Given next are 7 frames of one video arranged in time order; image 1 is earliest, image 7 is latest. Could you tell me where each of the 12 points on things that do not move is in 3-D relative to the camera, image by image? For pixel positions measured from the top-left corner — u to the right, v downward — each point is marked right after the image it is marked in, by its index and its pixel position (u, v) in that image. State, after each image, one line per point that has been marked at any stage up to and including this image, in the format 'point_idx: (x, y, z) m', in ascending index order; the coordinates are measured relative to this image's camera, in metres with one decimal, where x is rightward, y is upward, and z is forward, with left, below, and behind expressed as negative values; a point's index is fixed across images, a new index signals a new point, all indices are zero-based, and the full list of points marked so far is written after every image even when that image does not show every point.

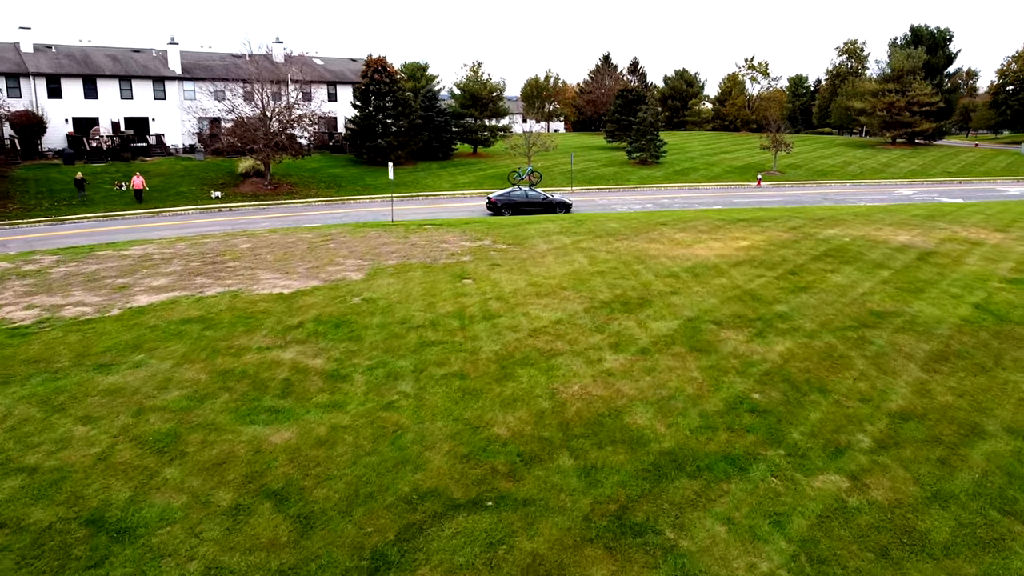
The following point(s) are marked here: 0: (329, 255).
0: (-3.9, +0.7, +17.4) m
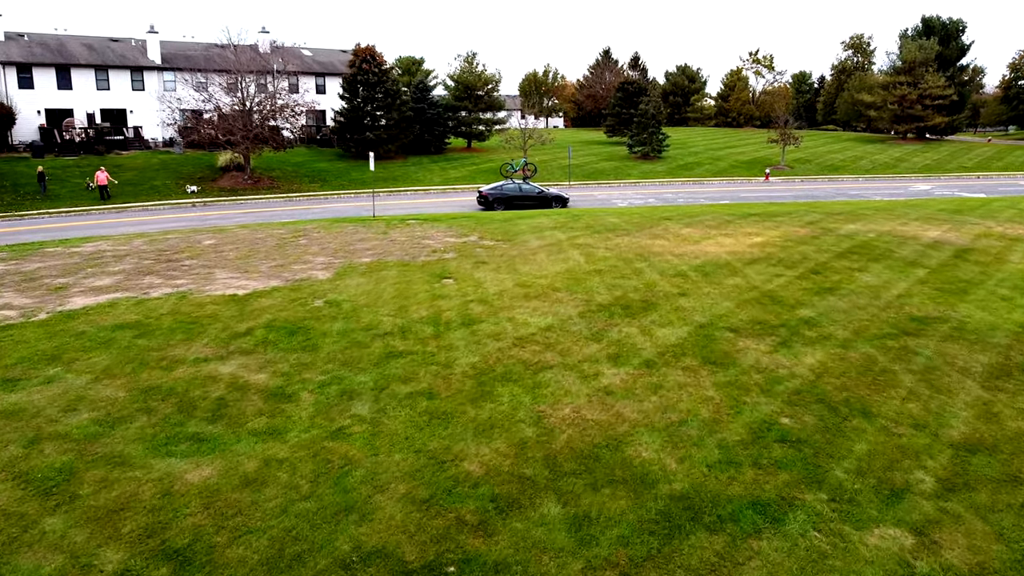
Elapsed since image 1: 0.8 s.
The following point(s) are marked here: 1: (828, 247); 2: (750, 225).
0: (-4.1, +0.7, +15.7) m
1: (+5.8, +0.8, +15.0) m
2: (+5.1, +1.4, +17.6) m
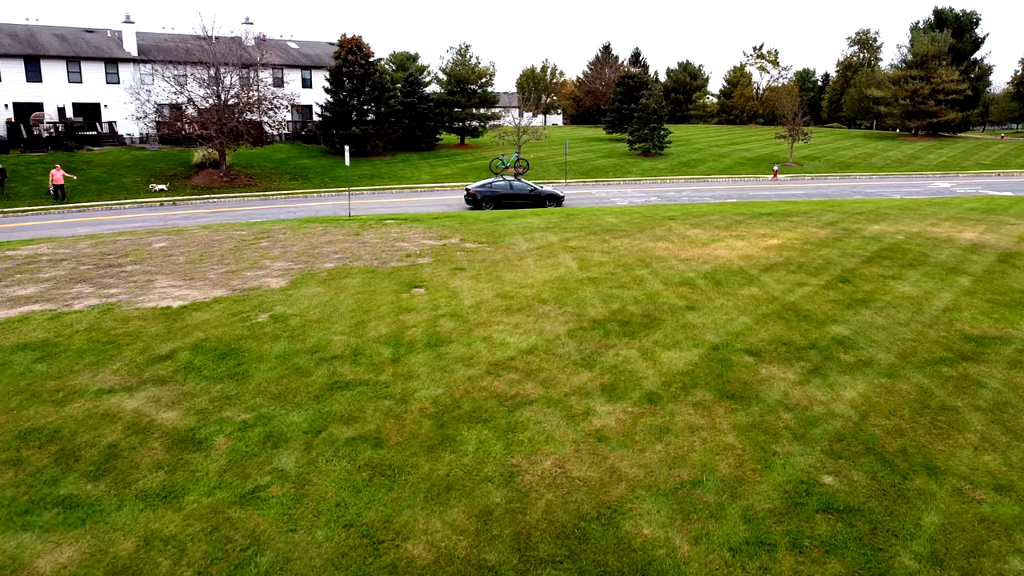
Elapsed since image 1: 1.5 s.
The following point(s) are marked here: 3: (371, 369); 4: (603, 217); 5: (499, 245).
0: (-4.4, +0.5, +14.0) m
1: (+5.5, +0.6, +13.2) m
2: (+4.9, +1.2, +15.9) m
3: (-1.4, -0.8, +8.2) m
4: (+2.0, +1.5, +17.8) m
5: (-0.2, +0.7, +14.3) m
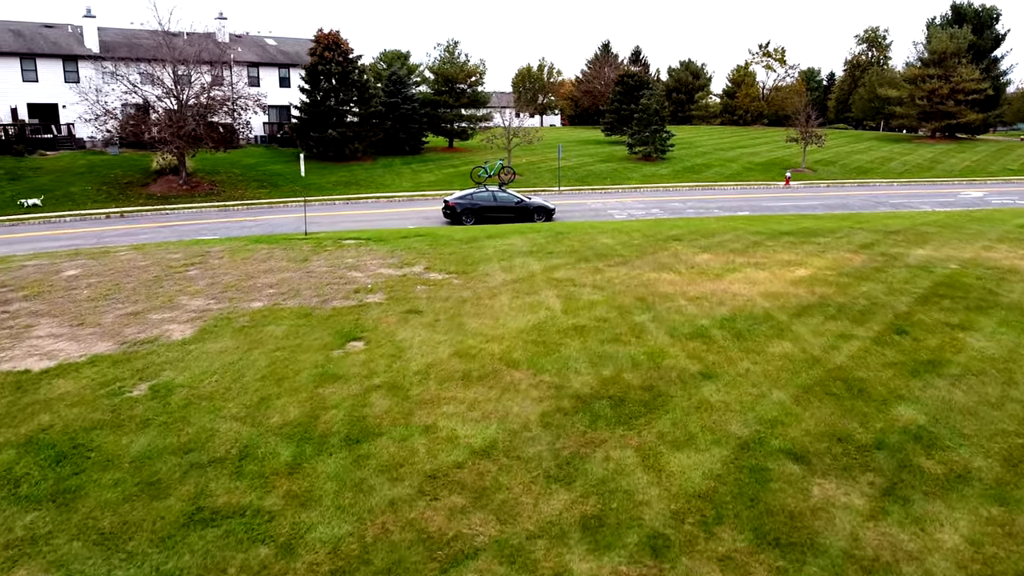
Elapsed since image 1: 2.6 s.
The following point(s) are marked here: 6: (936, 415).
0: (-4.8, 0.0, +11.5) m
1: (+5.2, 0.0, +10.8) m
2: (+4.5, +0.6, +13.4) m
3: (-1.8, -1.4, +5.8) m
4: (+1.6, +1.0, +15.3) m
5: (-0.6, +0.2, +11.8) m
6: (+3.5, -1.0, +6.8) m
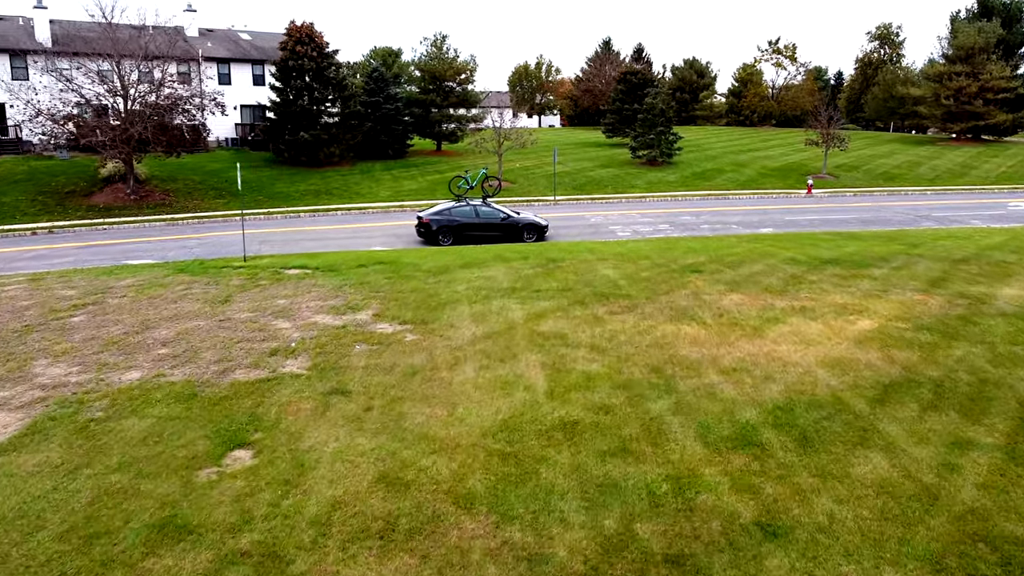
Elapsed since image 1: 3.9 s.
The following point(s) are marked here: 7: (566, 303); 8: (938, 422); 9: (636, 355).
0: (-5.1, -0.7, +8.7) m
1: (+4.8, -0.6, +7.9) m
2: (+4.2, 0.0, +10.6) m
3: (-2.1, -2.0, +3.0) m
4: (+1.3, +0.3, +12.5) m
5: (-0.9, -0.5, +9.0) m
6: (+3.2, -1.7, +4.0) m
7: (+0.7, -0.2, +10.0) m
8: (+3.3, -1.0, +6.3) m
9: (+1.2, -0.6, +8.0) m
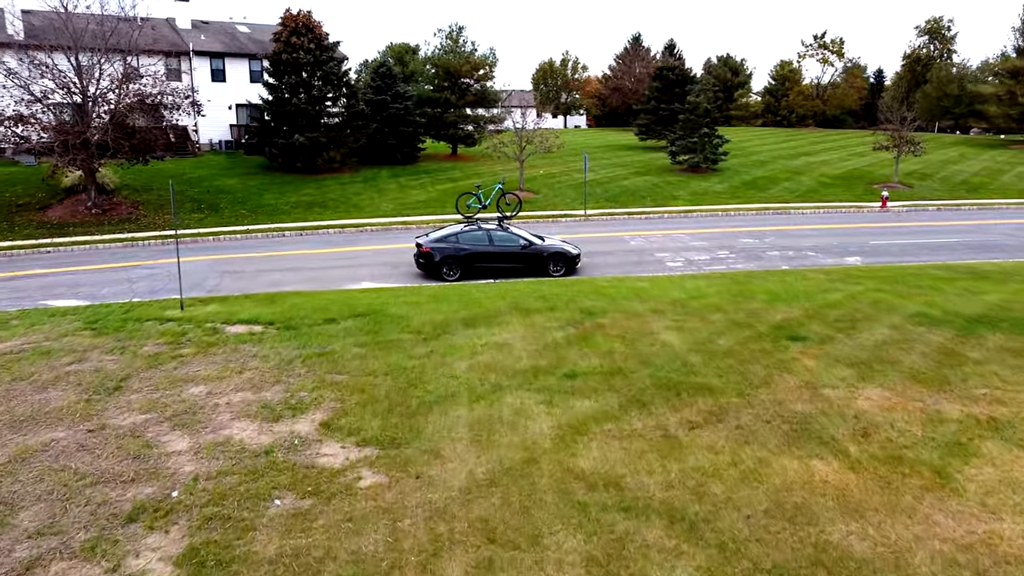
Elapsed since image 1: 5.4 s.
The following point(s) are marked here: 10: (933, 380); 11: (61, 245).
0: (-4.9, -1.4, +5.5) m
1: (+5.0, -1.4, +4.4) m
2: (+4.4, -0.7, +7.1) m
3: (-2.1, -2.7, -0.4) m
4: (+1.6, -0.4, +9.1) m
5: (-0.8, -1.2, +5.6) m
6: (+3.2, -2.4, +0.5) m
7: (+0.8, -0.9, +6.5) m
8: (+3.4, -1.8, +2.8) m
9: (+1.3, -1.4, +4.5) m
10: (+3.6, -0.8, +7.0) m
11: (-9.2, +0.9, +16.7) m
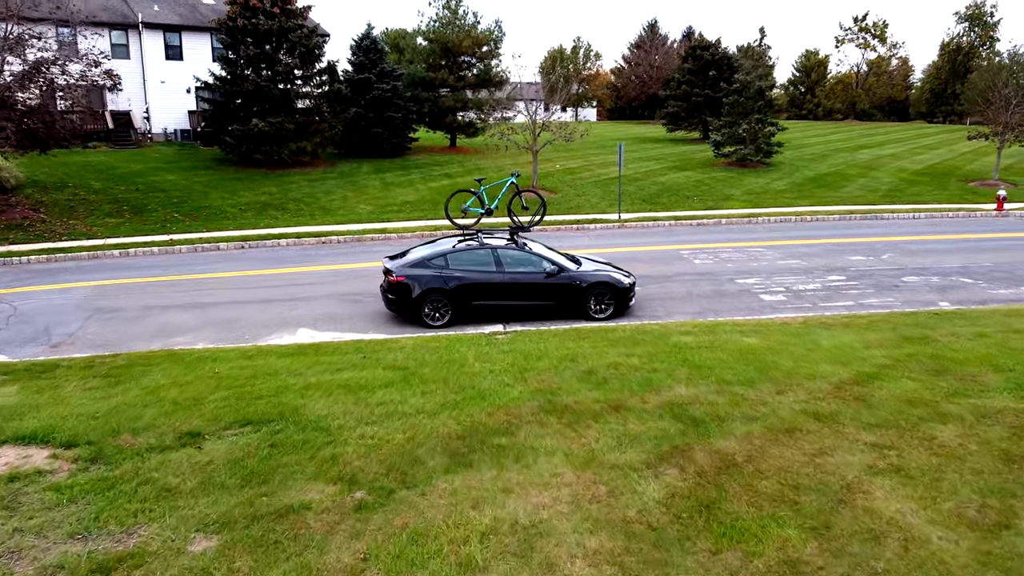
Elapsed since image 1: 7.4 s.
0: (-4.8, -1.9, +0.8) m
1: (+5.1, -1.9, -0.3) m
2: (+4.6, -1.3, +2.4) m
3: (-2.0, -3.3, -5.0) m
4: (+1.7, -0.9, +4.4) m
5: (-0.6, -1.7, +0.9) m
6: (+3.4, -2.9, -4.2) m
7: (+1.0, -1.4, +1.9) m
8: (+3.5, -2.3, -1.8) m
9: (+1.5, -1.9, -0.1) m
10: (+3.8, -1.3, +2.3) m
11: (-9.0, +0.4, +12.0) m
